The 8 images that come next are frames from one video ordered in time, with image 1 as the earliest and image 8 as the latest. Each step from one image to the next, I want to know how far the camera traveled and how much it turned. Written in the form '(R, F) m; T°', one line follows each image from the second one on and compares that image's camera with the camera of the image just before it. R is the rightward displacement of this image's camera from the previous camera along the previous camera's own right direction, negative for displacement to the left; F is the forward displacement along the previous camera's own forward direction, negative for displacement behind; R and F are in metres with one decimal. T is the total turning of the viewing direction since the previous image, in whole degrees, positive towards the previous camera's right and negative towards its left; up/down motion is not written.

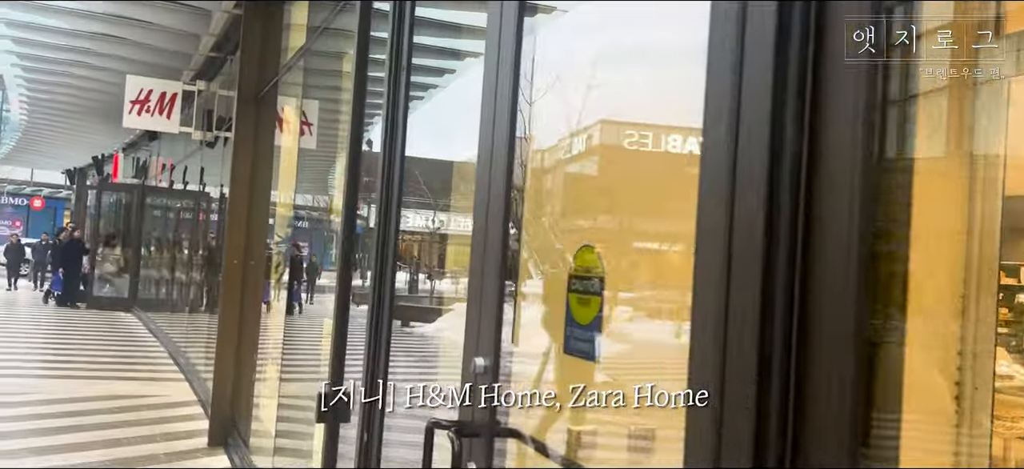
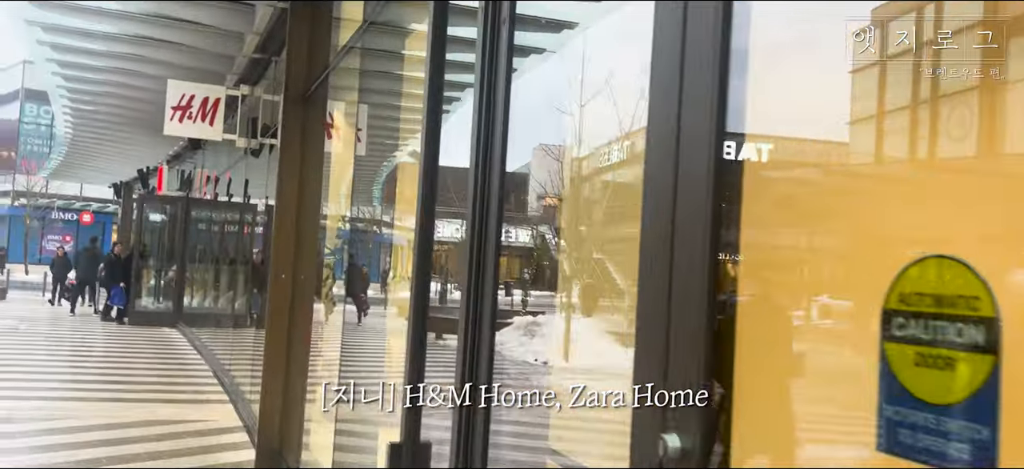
(-0.1, +0.3) m; -3°
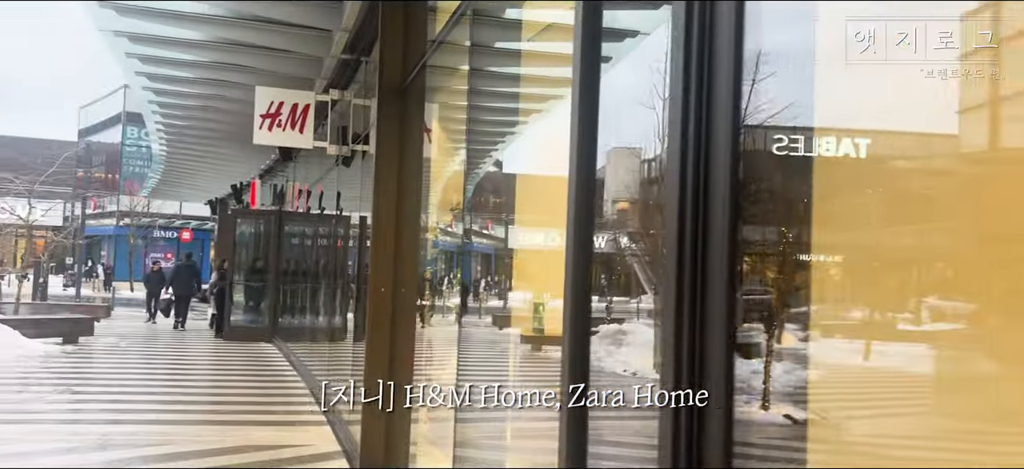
(-0.1, +0.3) m; -6°
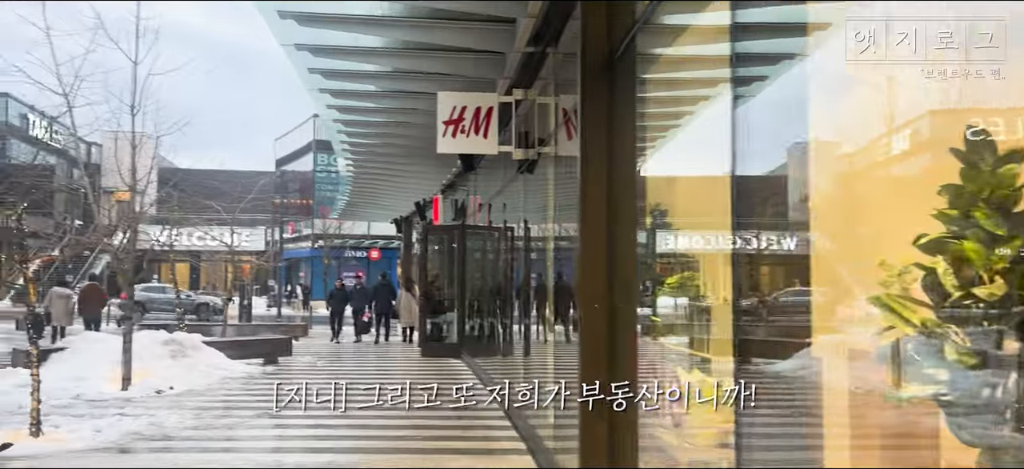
(-0.2, +0.4) m; -12°
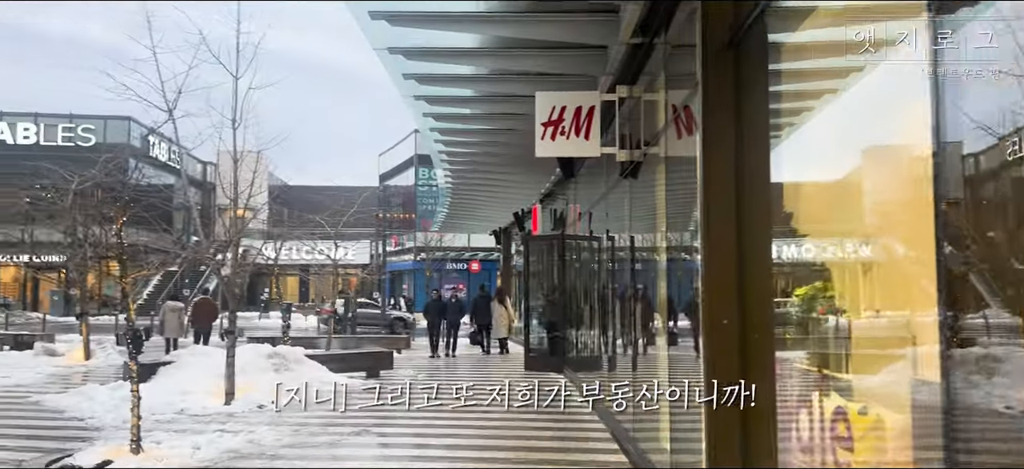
(0.0, +0.2) m; -7°
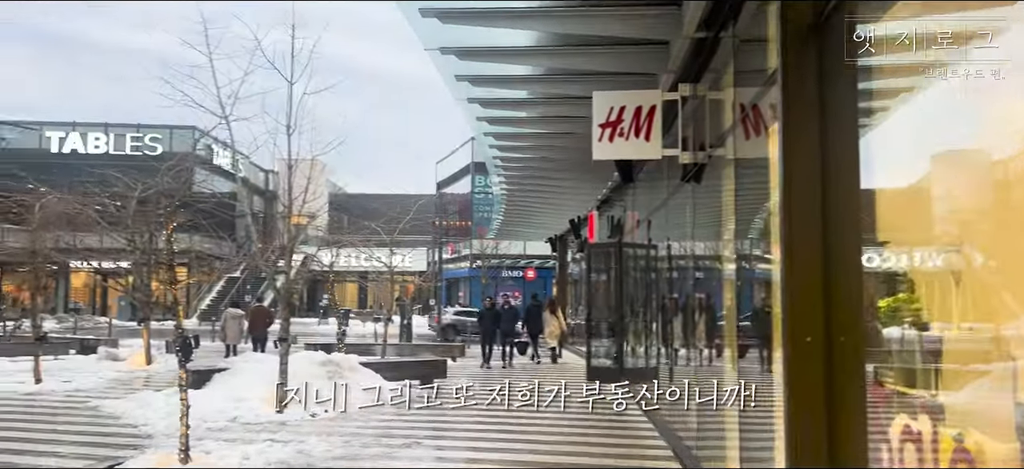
(0.0, +0.2) m; -4°
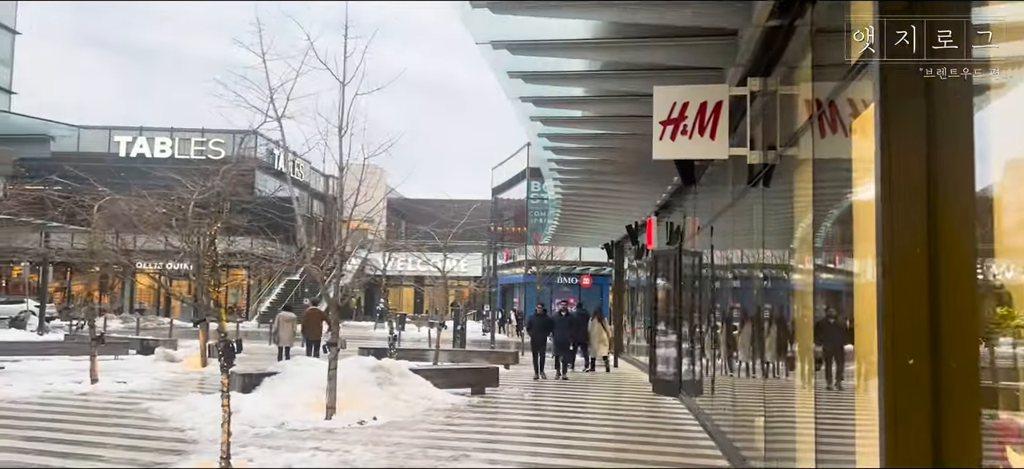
(0.0, +0.2) m; -4°
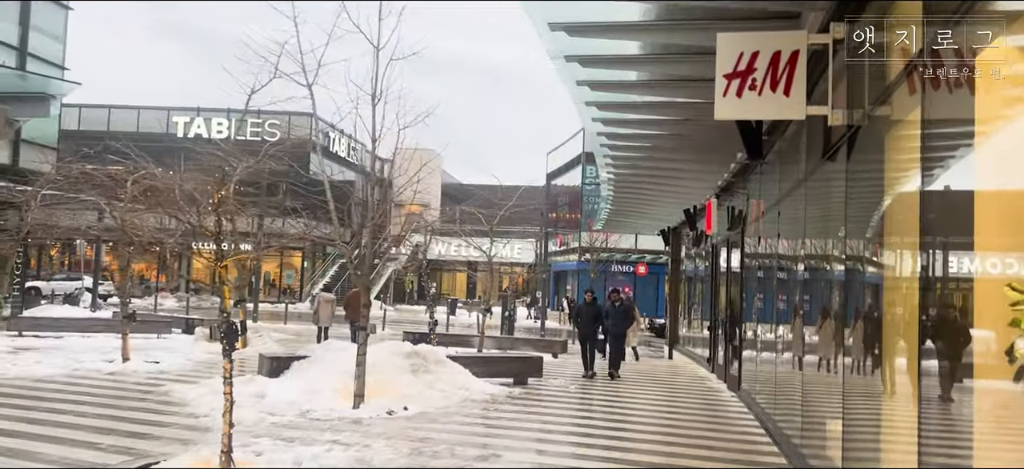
(+0.1, +0.4) m; -4°
